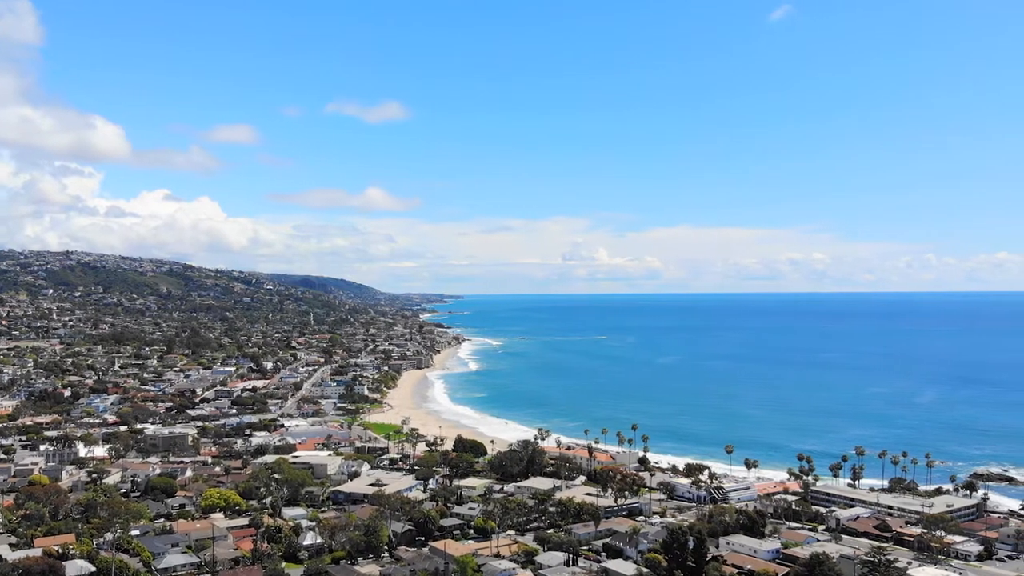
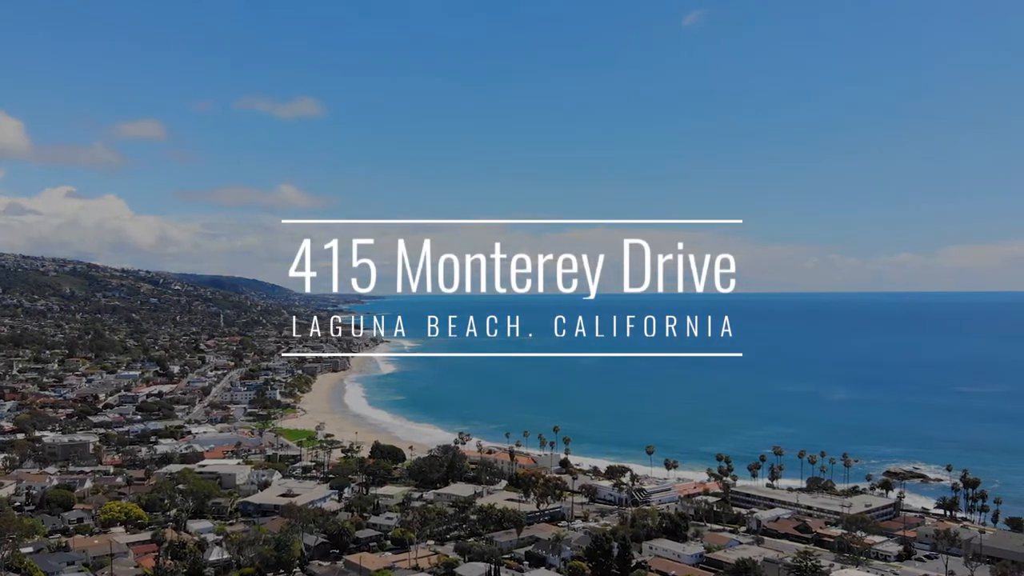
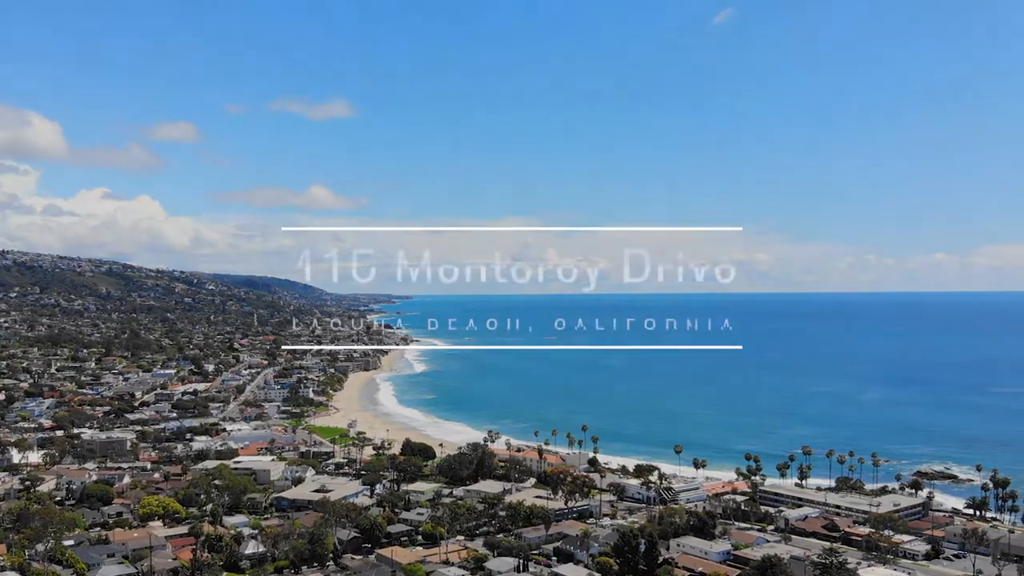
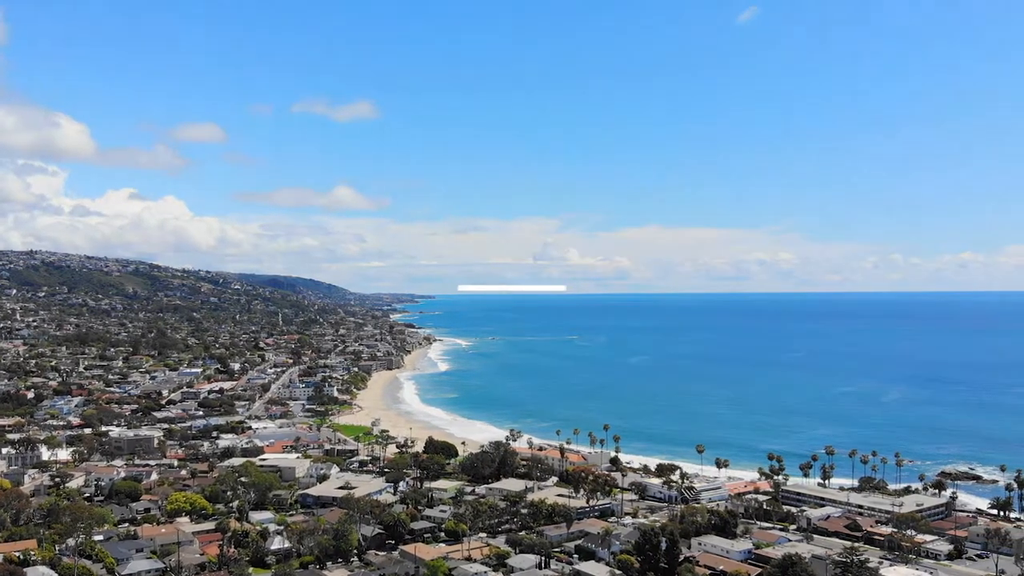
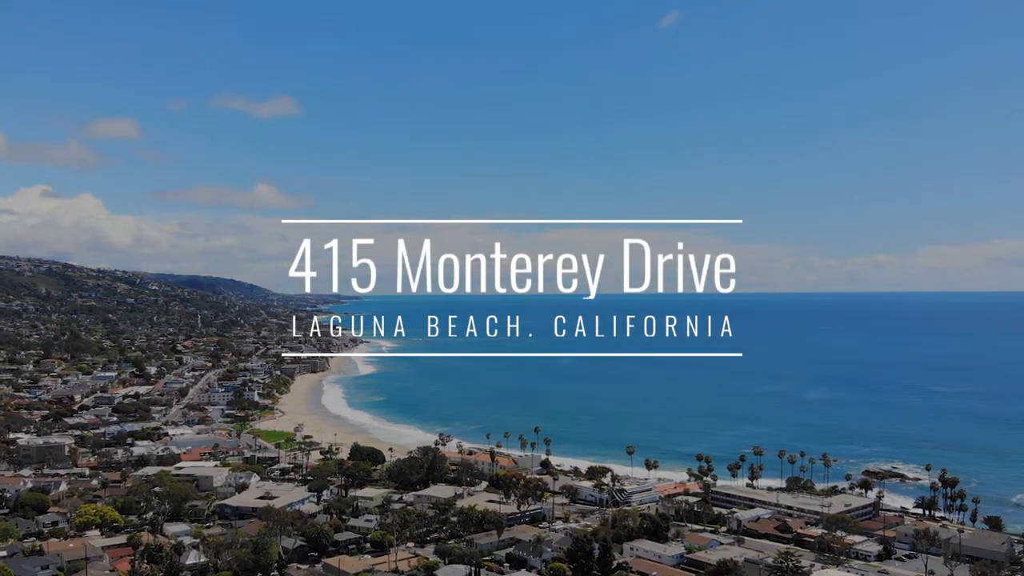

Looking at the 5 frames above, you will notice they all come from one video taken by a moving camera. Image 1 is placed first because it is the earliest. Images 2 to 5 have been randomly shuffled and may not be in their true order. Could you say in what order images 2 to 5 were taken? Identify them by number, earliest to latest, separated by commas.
4, 3, 2, 5
